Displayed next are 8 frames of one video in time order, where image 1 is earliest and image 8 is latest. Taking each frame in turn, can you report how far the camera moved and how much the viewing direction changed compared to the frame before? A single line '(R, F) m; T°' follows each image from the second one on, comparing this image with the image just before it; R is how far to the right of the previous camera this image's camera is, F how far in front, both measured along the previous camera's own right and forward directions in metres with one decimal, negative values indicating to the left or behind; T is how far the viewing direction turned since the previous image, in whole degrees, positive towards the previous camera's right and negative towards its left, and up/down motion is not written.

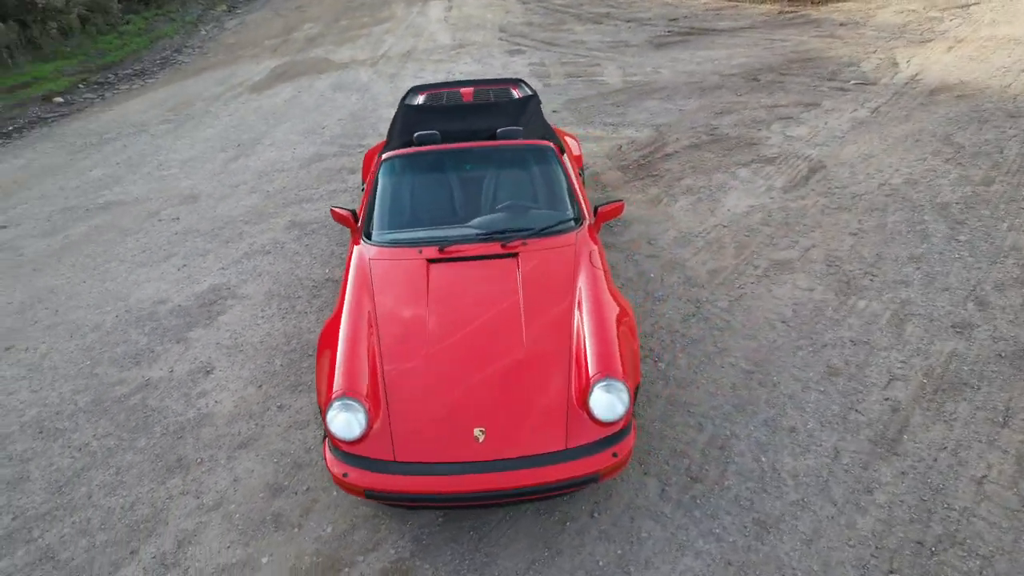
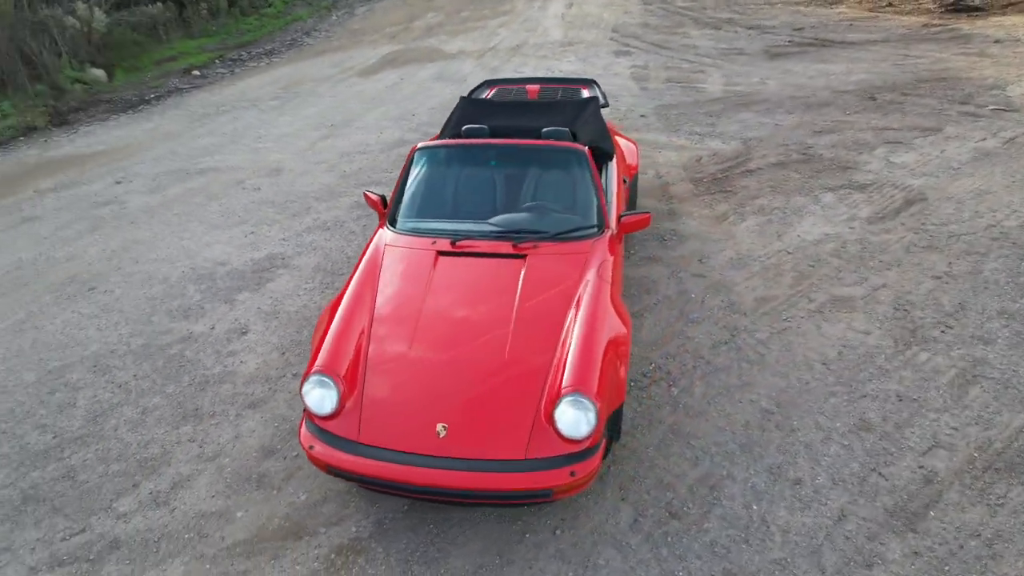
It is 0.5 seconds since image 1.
(+0.7, +0.1) m; -10°
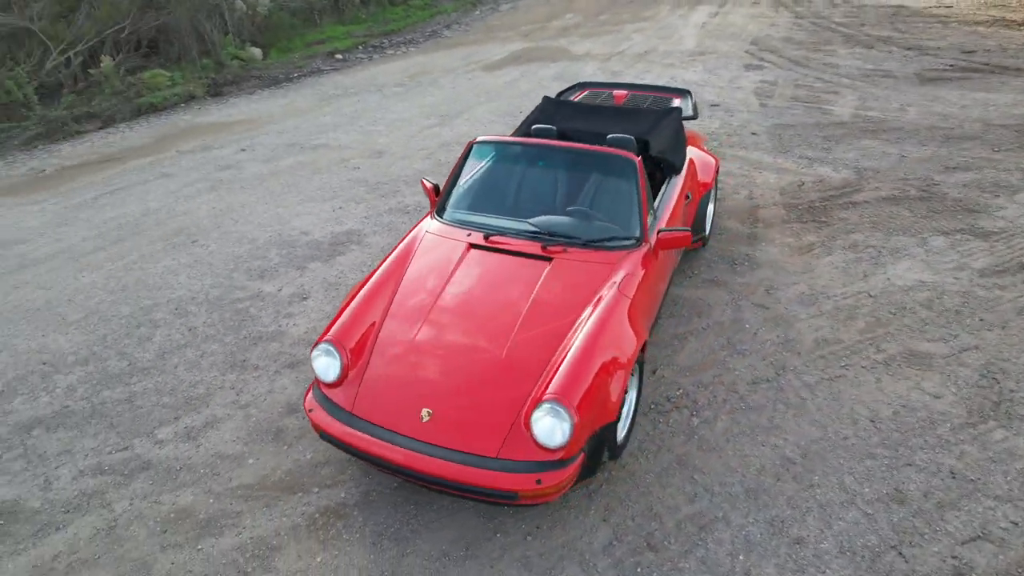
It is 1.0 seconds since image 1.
(+0.7, +0.1) m; -12°
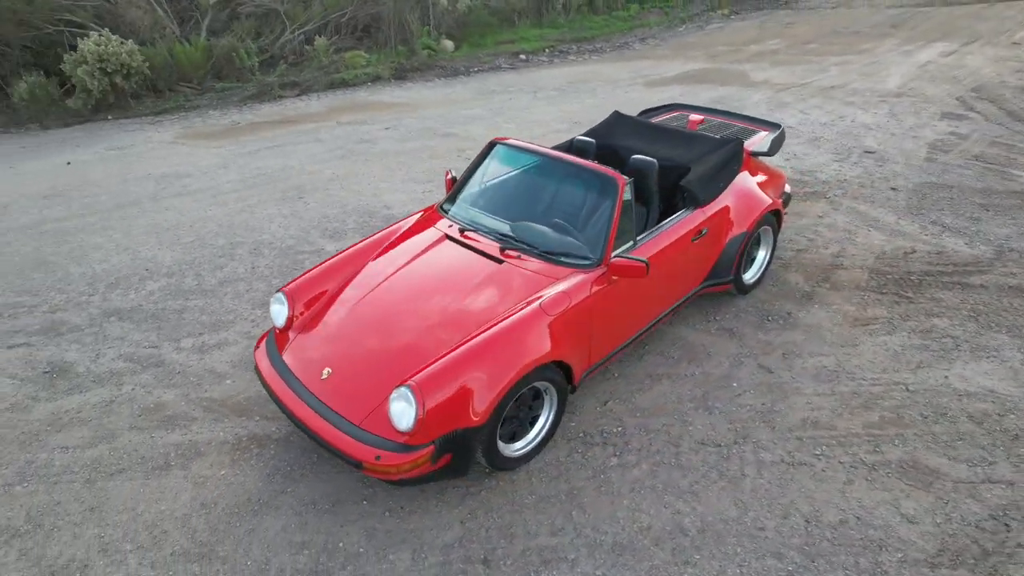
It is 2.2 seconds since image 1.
(+1.6, +0.2) m; -18°
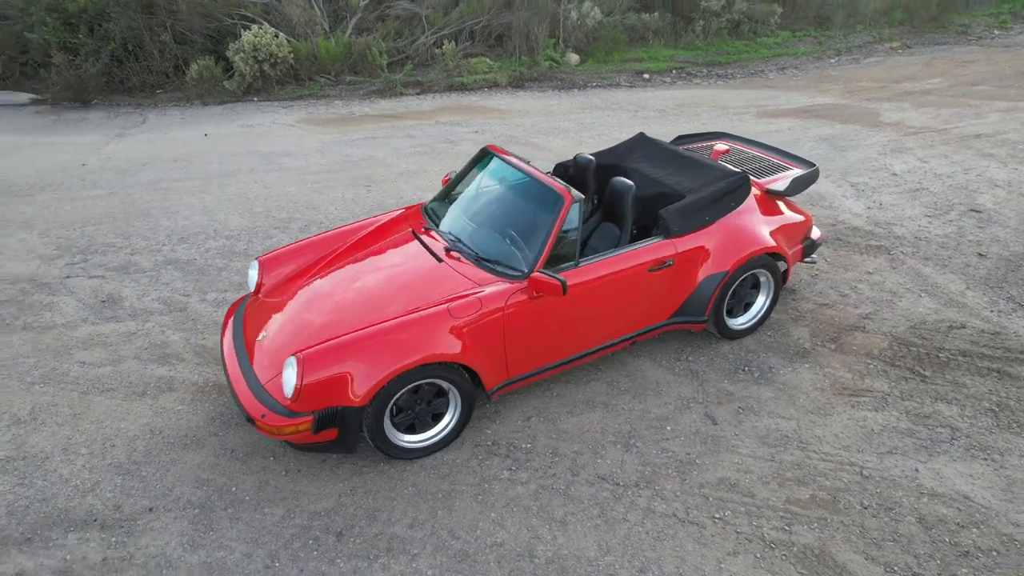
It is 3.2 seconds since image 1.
(+1.4, +0.1) m; -14°
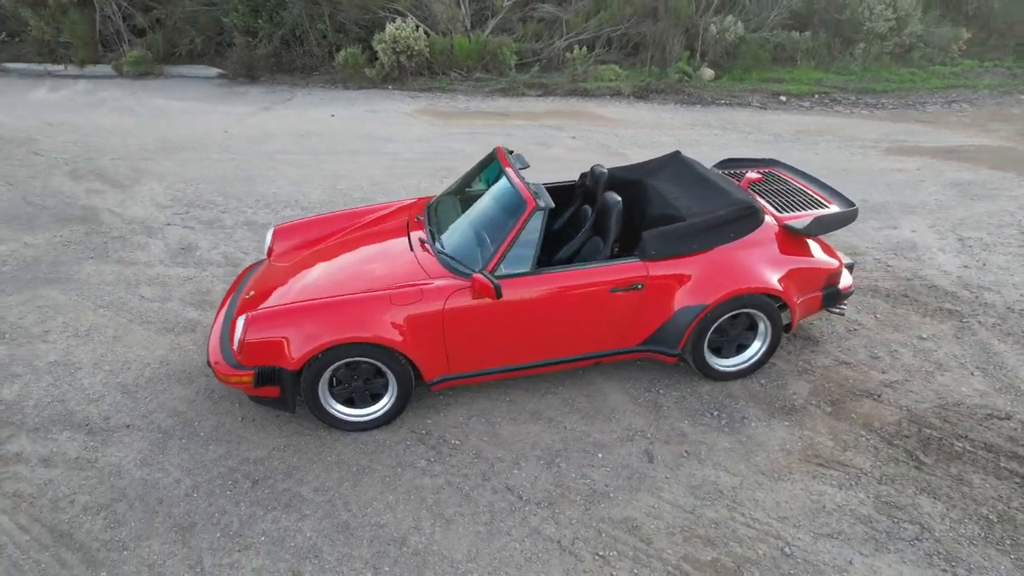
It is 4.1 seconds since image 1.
(+1.3, +0.1) m; -14°
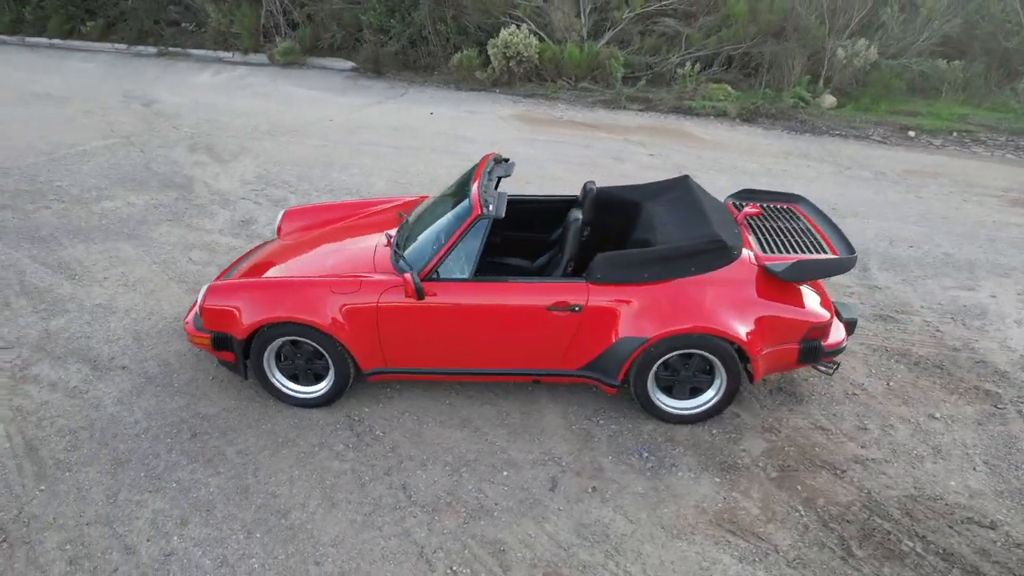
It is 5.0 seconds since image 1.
(+1.3, +0.2) m; -13°
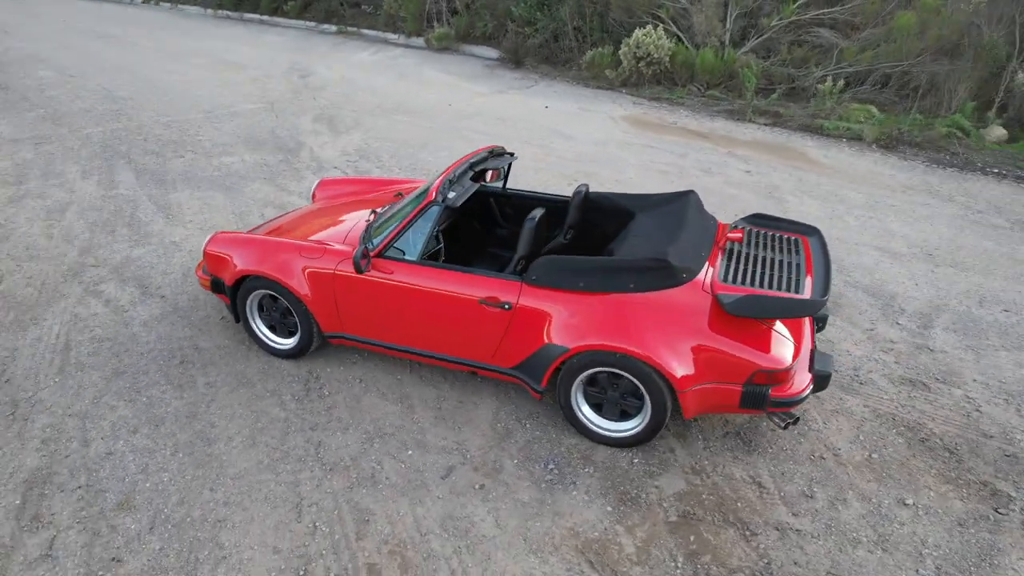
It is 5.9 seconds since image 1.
(+1.4, +0.2) m; -14°
